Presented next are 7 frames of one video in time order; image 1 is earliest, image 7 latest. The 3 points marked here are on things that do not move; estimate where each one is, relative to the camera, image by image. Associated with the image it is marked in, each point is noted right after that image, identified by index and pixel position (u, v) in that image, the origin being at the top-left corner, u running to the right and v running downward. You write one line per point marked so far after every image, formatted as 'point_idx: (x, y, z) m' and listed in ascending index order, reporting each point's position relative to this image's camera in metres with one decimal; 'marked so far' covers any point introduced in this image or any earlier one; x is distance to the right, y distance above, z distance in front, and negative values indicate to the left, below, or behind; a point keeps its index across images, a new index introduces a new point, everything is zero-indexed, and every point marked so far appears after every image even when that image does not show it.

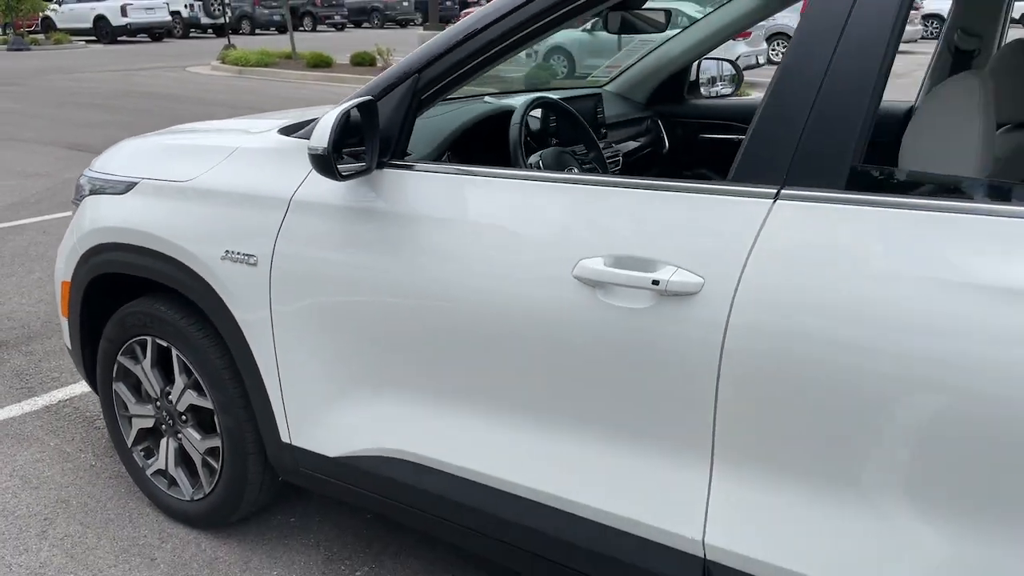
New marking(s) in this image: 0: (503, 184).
0: (0.0, +0.2, +2.0) m
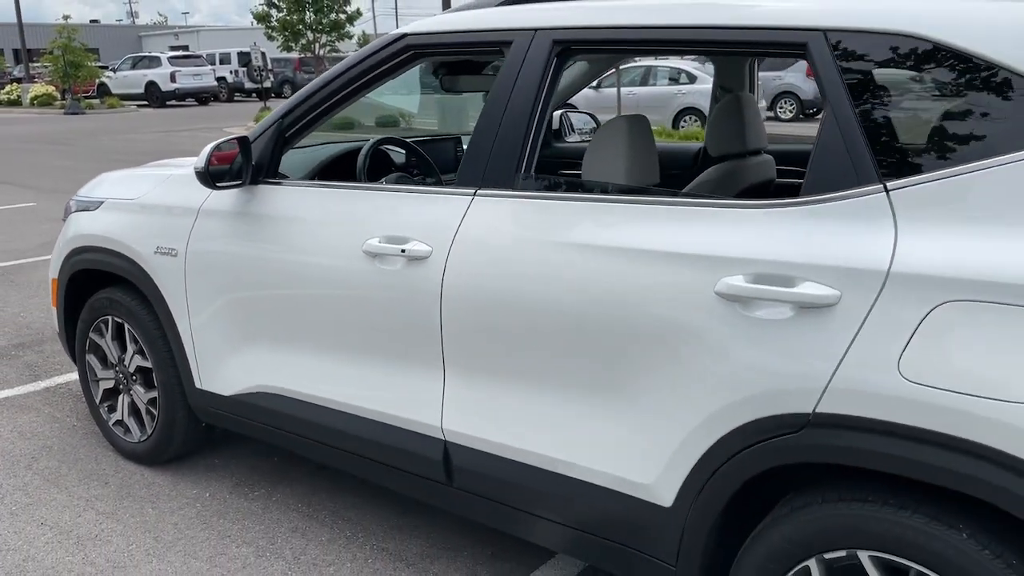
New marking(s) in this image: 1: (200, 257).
0: (-0.6, +0.3, +3.0) m
1: (-1.2, +0.1, +3.3) m
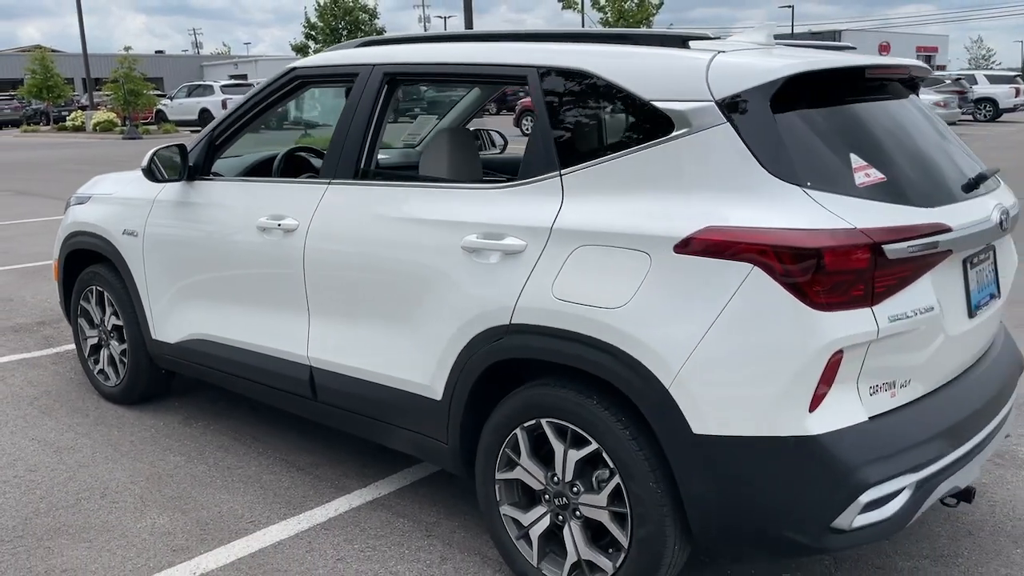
0: (-1.2, +0.5, +4.0) m
1: (-1.8, +0.3, +4.4) m
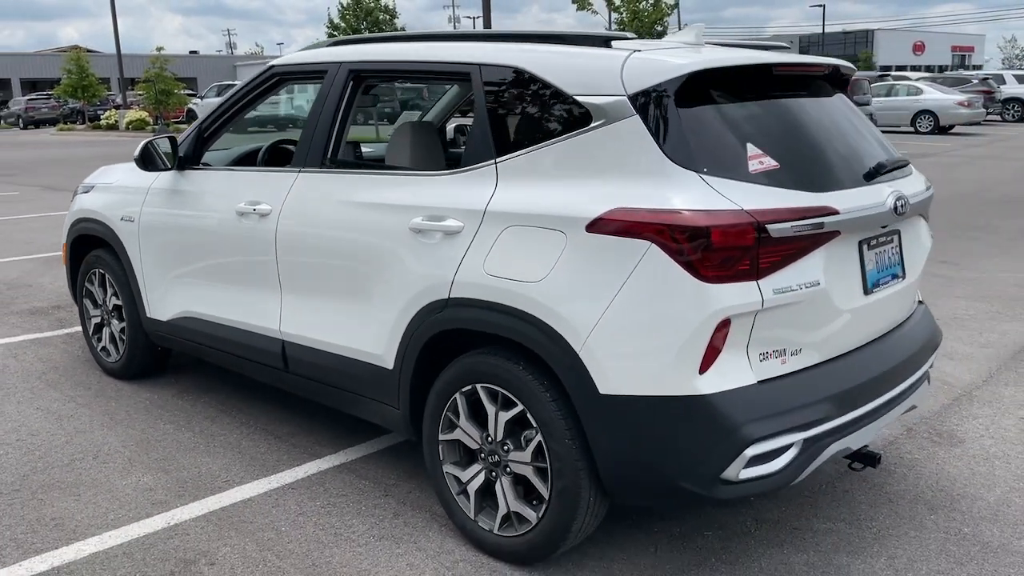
0: (-1.4, +0.6, +4.4) m
1: (-1.9, +0.4, +4.7) m
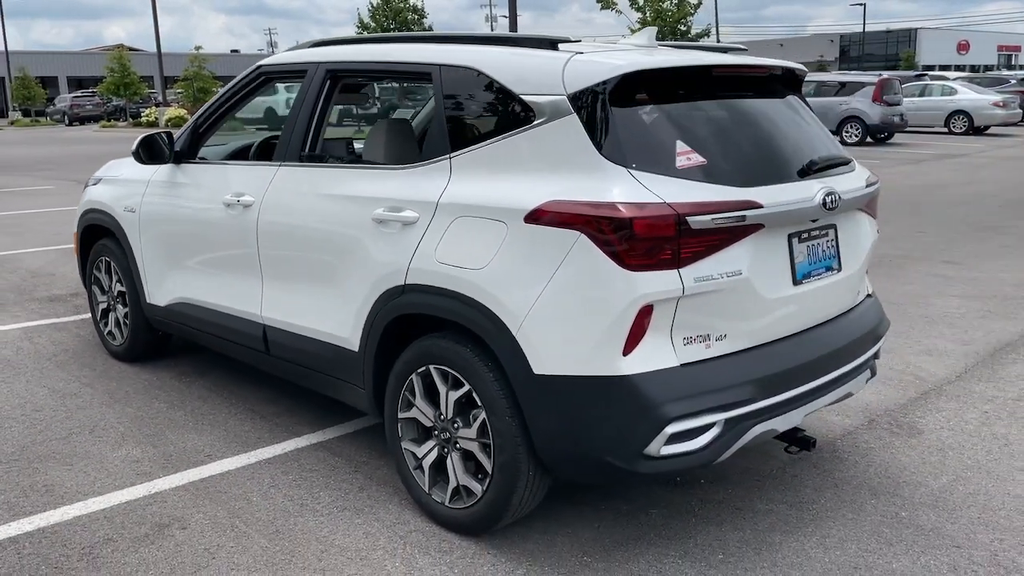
0: (-1.6, +0.6, +4.6) m
1: (-2.0, +0.4, +5.0) m
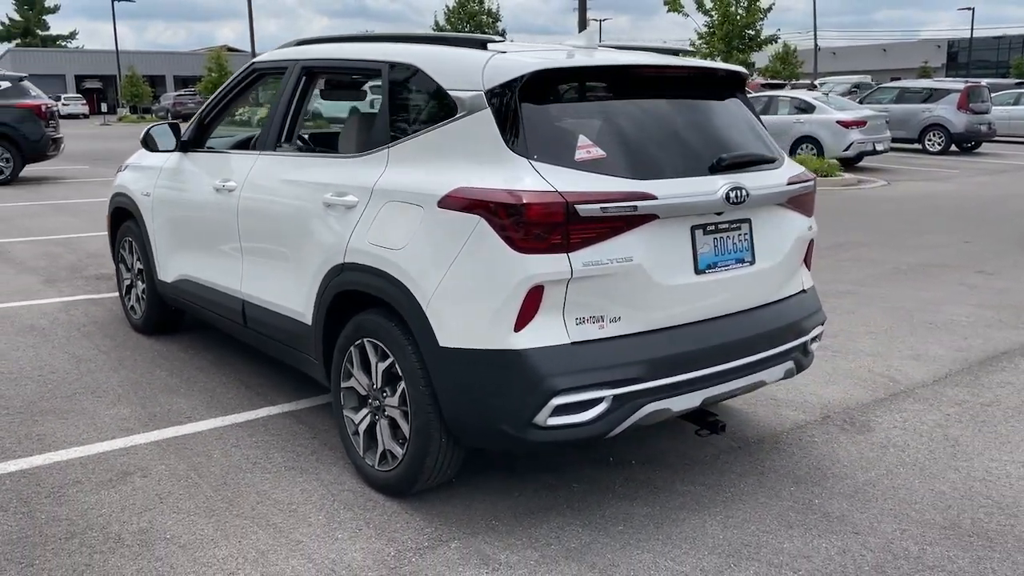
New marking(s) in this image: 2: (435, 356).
0: (-1.7, +0.7, +5.1) m
1: (-2.2, +0.6, +5.5) m
2: (-0.3, -0.3, +3.3) m
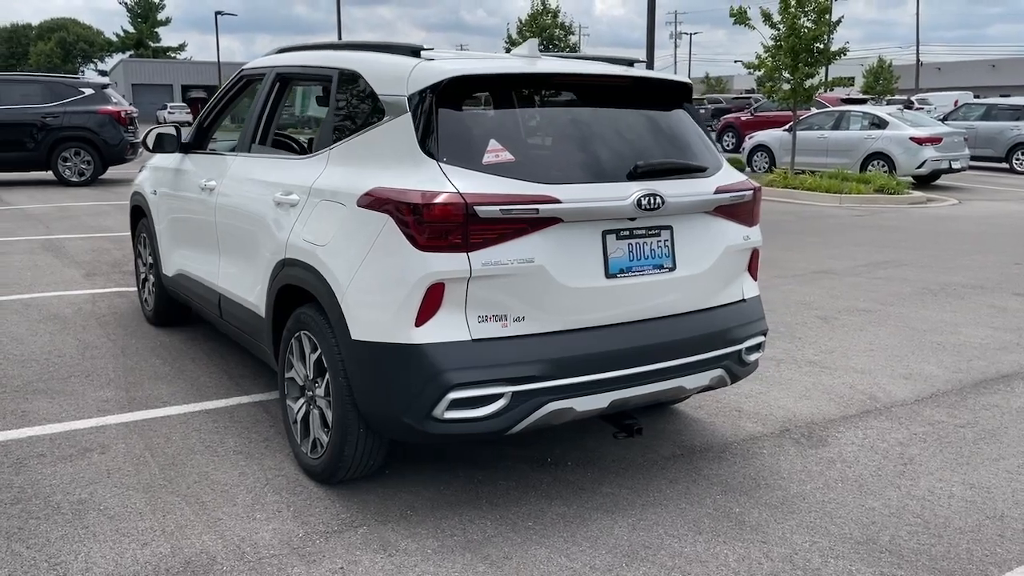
0: (-1.8, +0.8, +5.4) m
1: (-2.3, +0.6, +5.8) m
2: (-0.6, -0.2, +3.5) m
